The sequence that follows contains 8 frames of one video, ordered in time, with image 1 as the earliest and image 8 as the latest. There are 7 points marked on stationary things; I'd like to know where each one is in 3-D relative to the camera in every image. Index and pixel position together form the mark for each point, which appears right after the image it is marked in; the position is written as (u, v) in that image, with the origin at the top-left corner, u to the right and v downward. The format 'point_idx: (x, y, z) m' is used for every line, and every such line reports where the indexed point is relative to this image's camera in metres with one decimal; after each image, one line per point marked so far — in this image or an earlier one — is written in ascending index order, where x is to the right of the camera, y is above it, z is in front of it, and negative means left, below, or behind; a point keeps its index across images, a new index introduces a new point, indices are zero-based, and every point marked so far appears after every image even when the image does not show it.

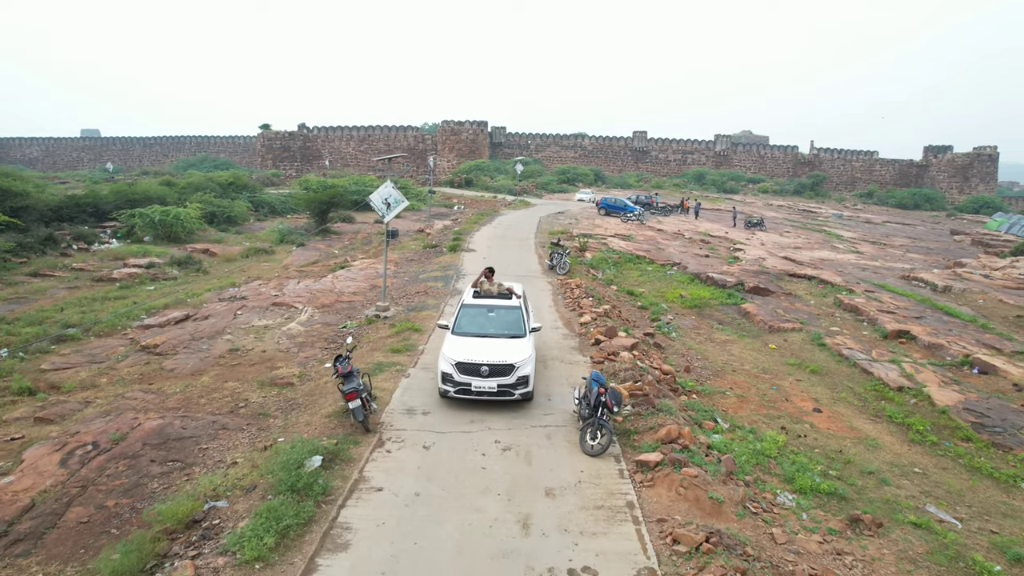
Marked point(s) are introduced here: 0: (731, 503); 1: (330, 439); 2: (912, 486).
0: (+1.3, -1.2, +3.1) m
1: (-1.2, -1.0, +3.4) m
2: (+2.8, -1.3, +3.6) m
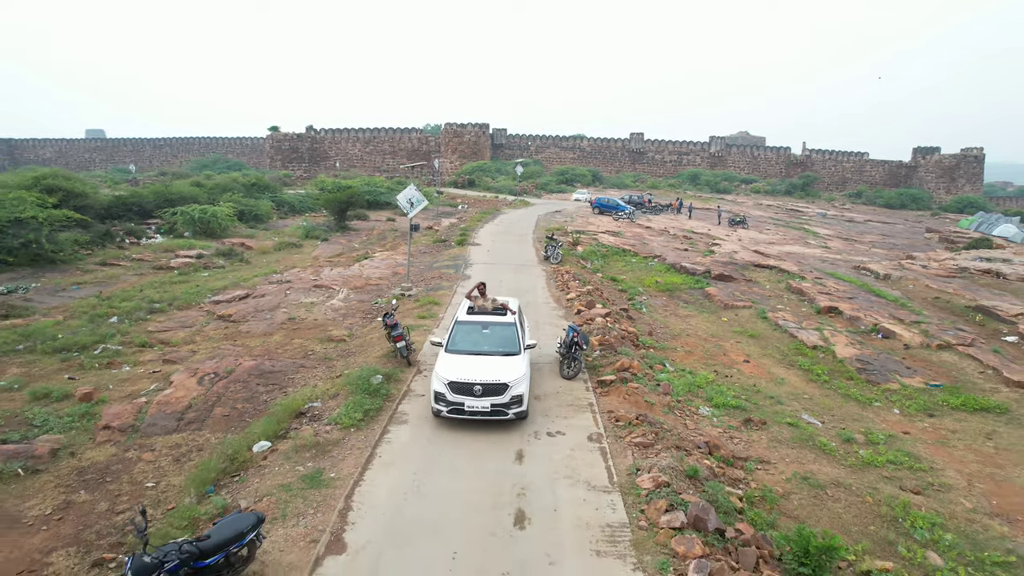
0: (+1.3, -0.9, +4.5) m
1: (-1.2, -0.7, +4.8) m
2: (+2.8, -1.1, +5.0) m
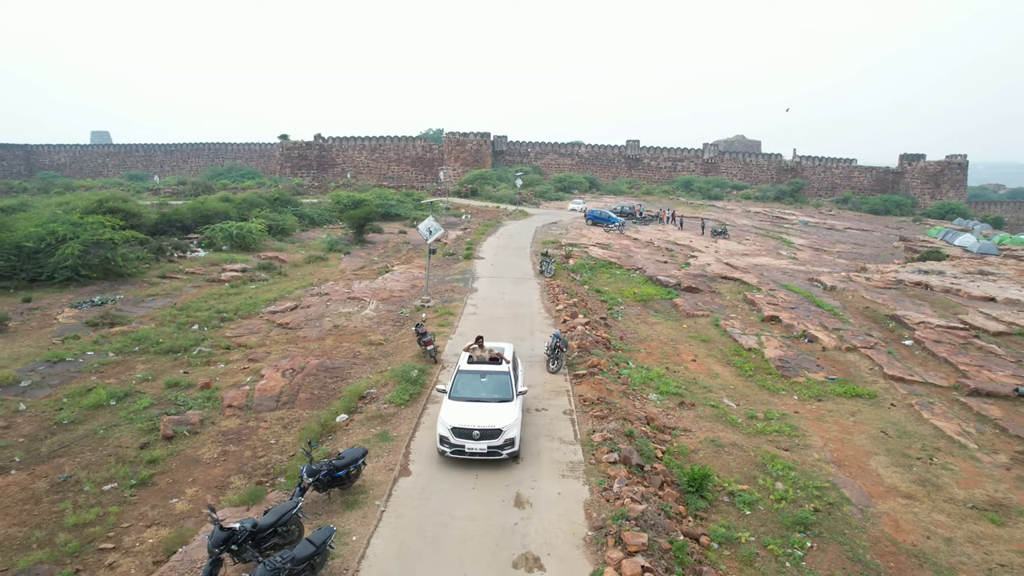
0: (+1.3, -1.2, +6.3) m
1: (-1.2, -1.0, +6.6) m
2: (+2.8, -1.3, +6.8) m
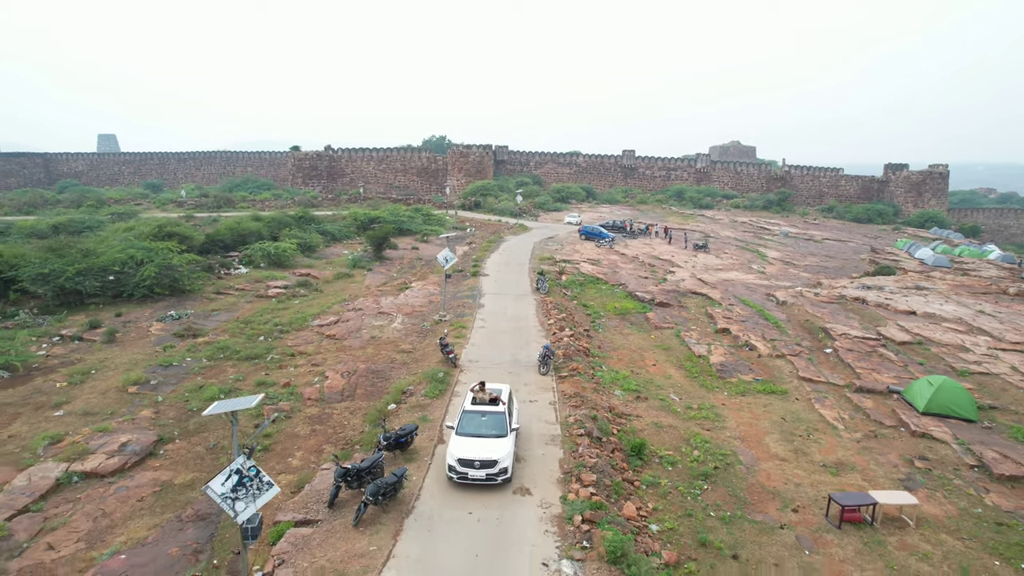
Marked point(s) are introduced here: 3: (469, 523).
0: (+1.3, -1.6, +8.5) m
1: (-1.2, -1.4, +8.8) m
2: (+2.8, -1.7, +9.0) m
3: (-0.4, -2.2, +4.9) m
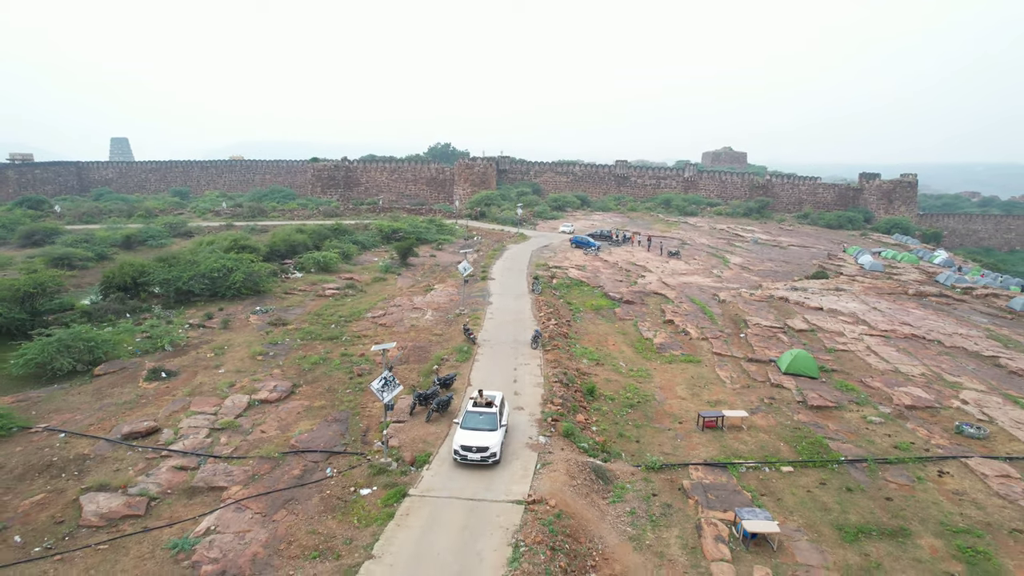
0: (+1.3, -1.6, +12.6) m
1: (-1.2, -1.4, +12.9) m
2: (+2.8, -1.8, +13.1) m
3: (-0.4, -2.3, +9.0) m
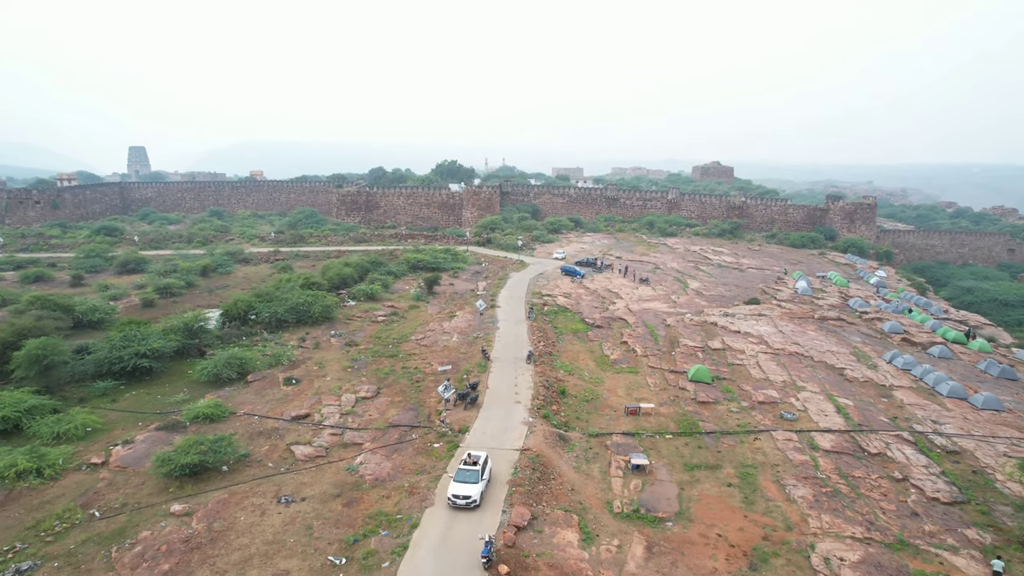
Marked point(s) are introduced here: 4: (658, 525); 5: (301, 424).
0: (+1.4, -2.9, +19.0) m
1: (-1.1, -2.7, +19.4) m
2: (+2.9, -3.1, +19.5) m
3: (-0.4, -3.6, +15.5) m
4: (+3.2, -5.1, +11.2) m
5: (-6.0, -3.9, +14.8) m
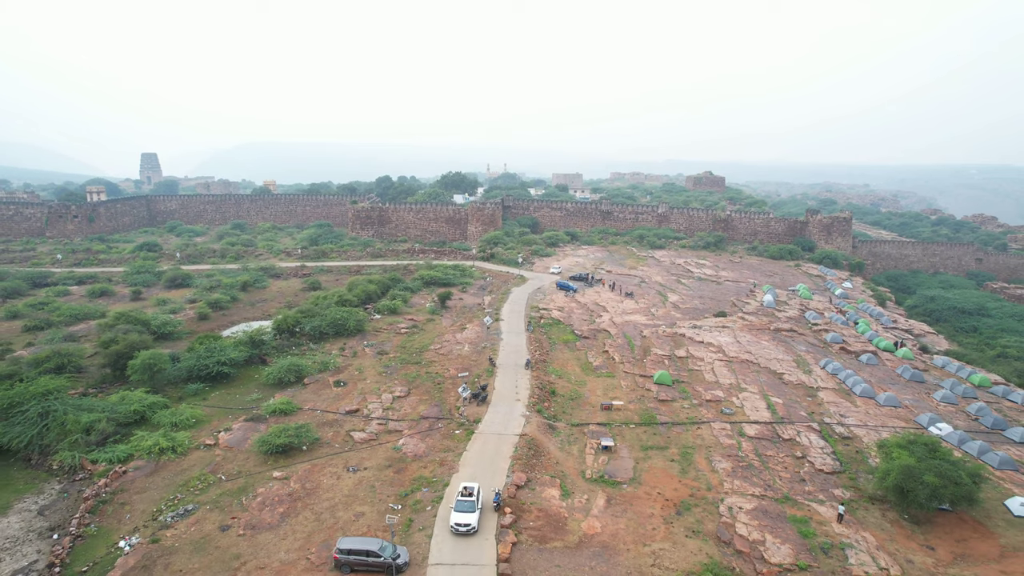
0: (+1.4, -3.9, +23.7) m
1: (-1.0, -3.7, +24.1) m
2: (+3.0, -4.0, +24.2) m
3: (-0.3, -4.5, +20.1) m
4: (+3.2, -6.1, +15.8) m
5: (-6.0, -4.8, +19.5) m
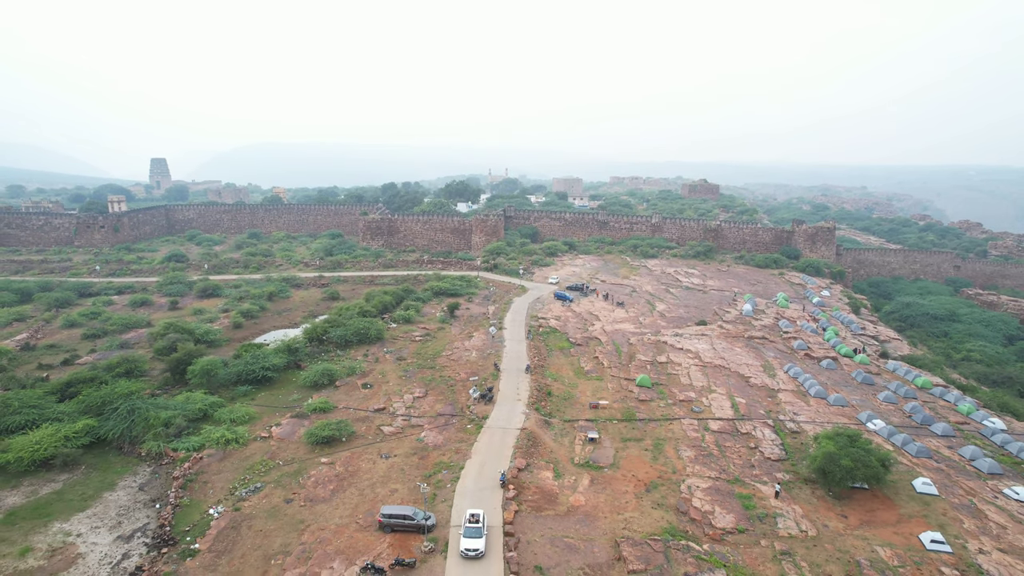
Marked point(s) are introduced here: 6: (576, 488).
0: (+1.5, -4.7, +27.3) m
1: (-0.9, -4.5, +27.7) m
2: (+3.1, -4.8, +27.8) m
3: (-0.2, -5.3, +23.8) m
4: (+3.3, -6.9, +19.5) m
5: (-5.9, -5.6, +23.2) m
6: (+2.3, -7.1, +18.1) m
